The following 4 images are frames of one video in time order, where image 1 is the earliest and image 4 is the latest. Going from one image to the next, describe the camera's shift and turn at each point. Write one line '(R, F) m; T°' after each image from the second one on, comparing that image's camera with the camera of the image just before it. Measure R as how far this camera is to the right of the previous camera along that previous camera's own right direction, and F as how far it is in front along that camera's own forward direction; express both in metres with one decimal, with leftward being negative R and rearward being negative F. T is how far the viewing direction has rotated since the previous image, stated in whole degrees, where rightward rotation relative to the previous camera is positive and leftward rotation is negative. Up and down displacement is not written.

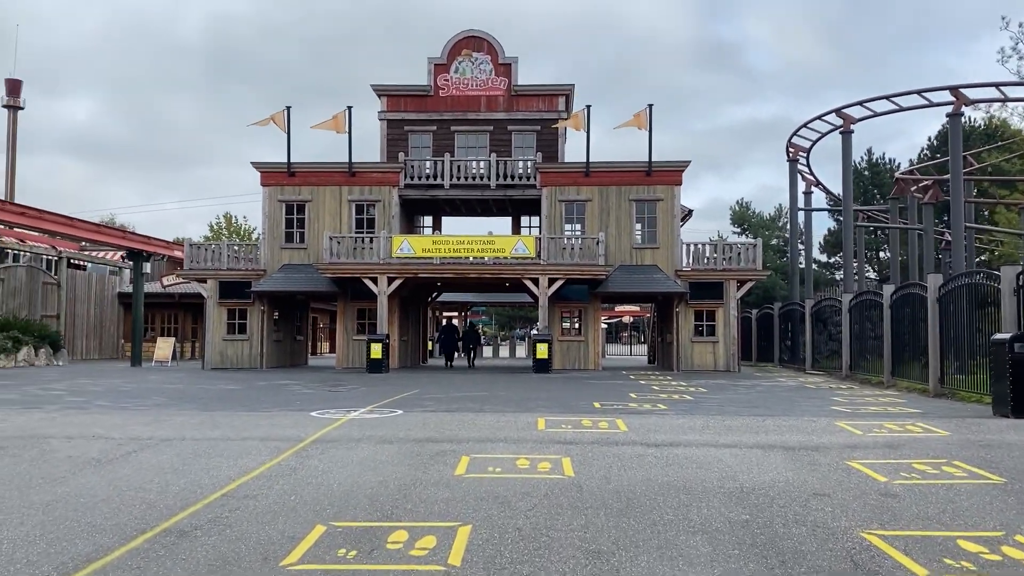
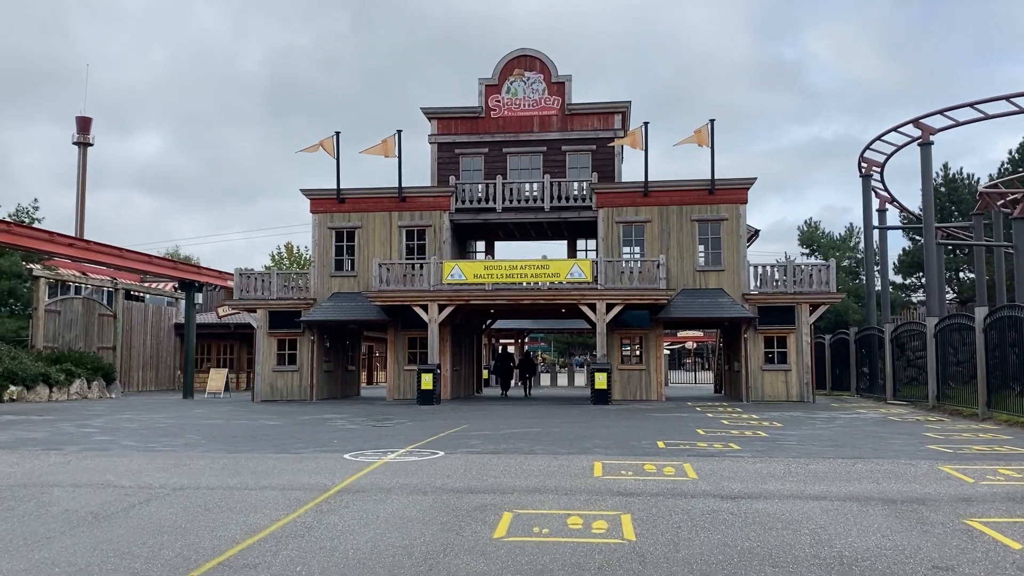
(+0.1, +1.0) m; -4°
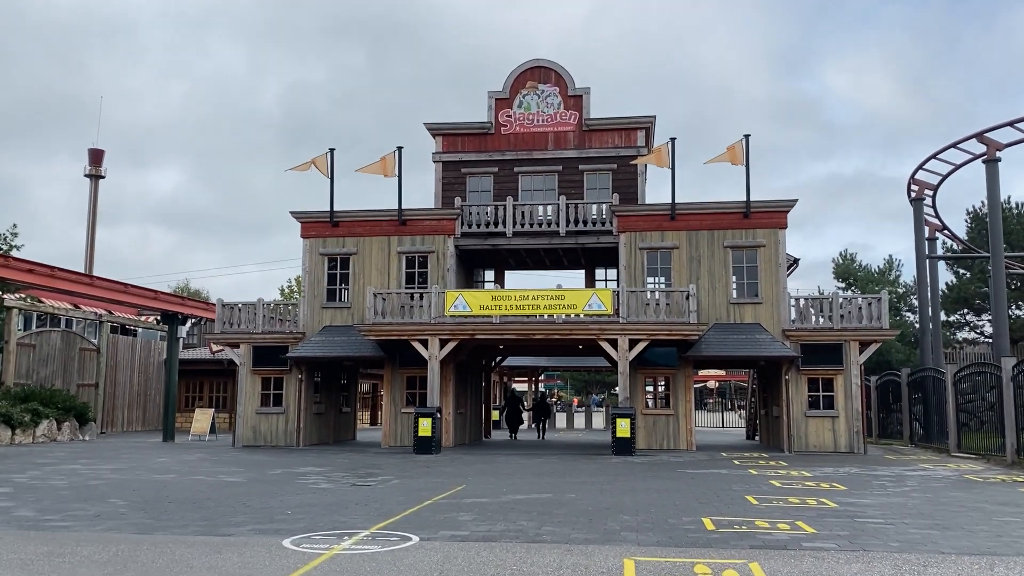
(+0.1, +2.5) m; -1°
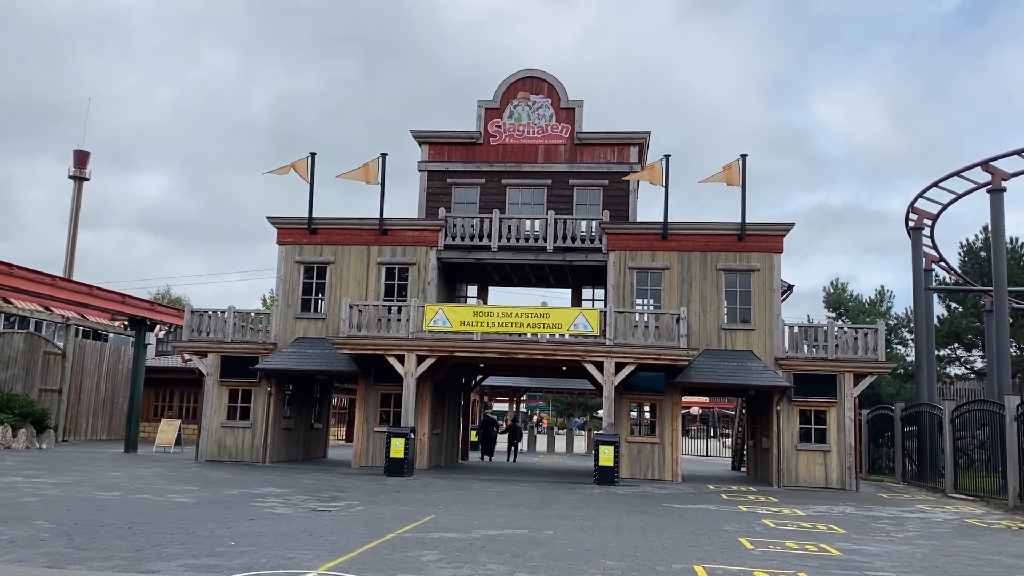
(+0.1, +0.9) m; +1°
